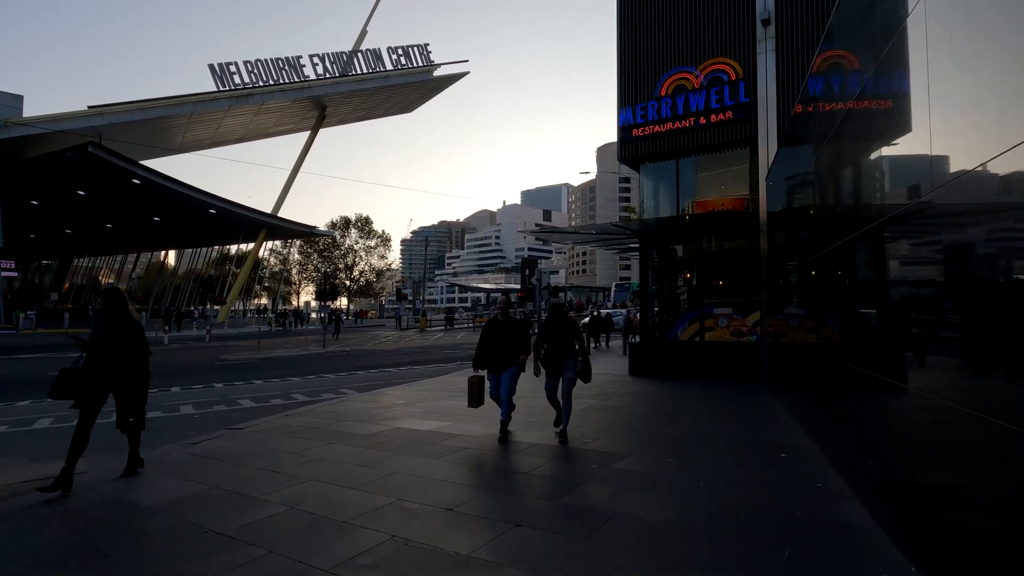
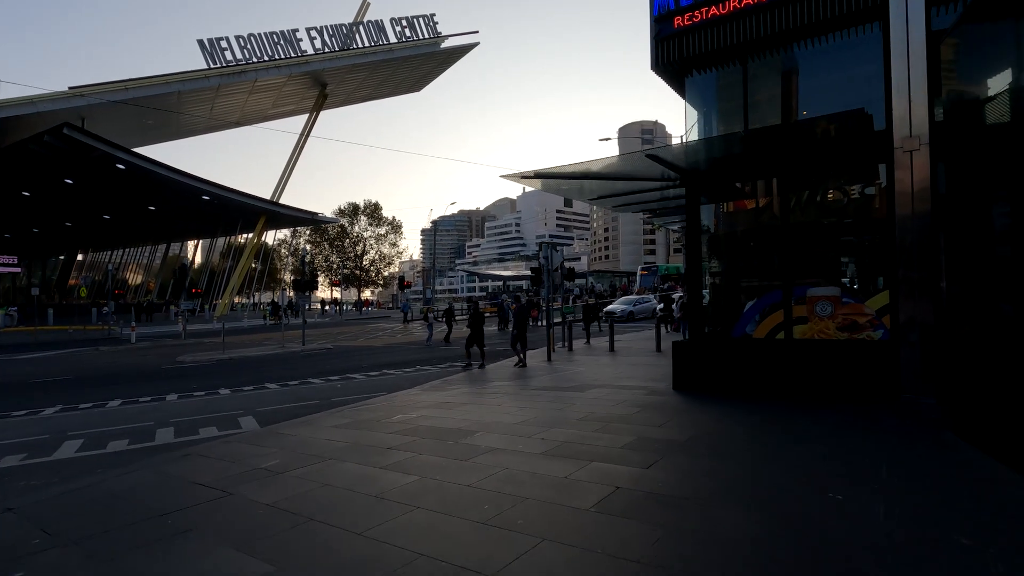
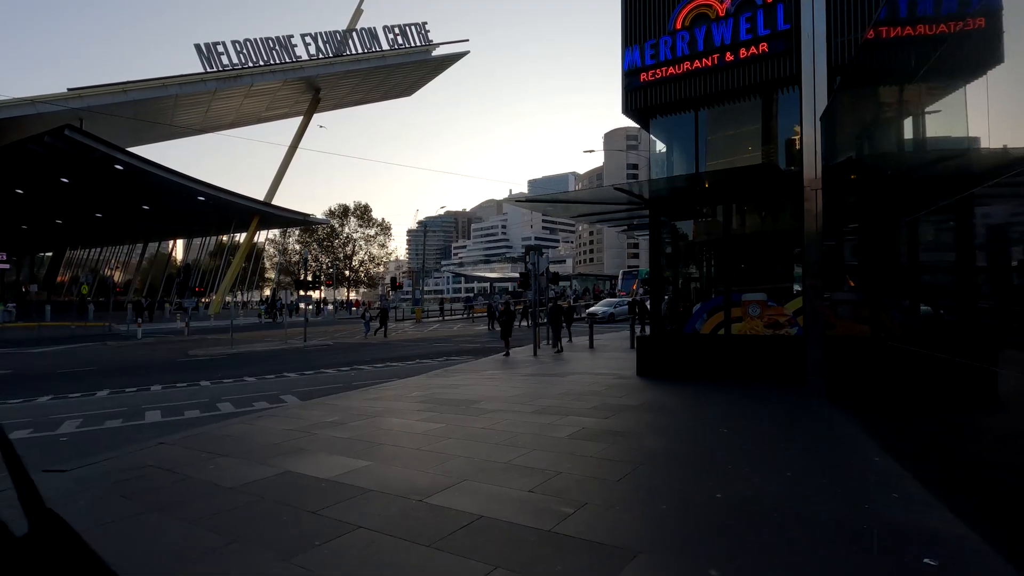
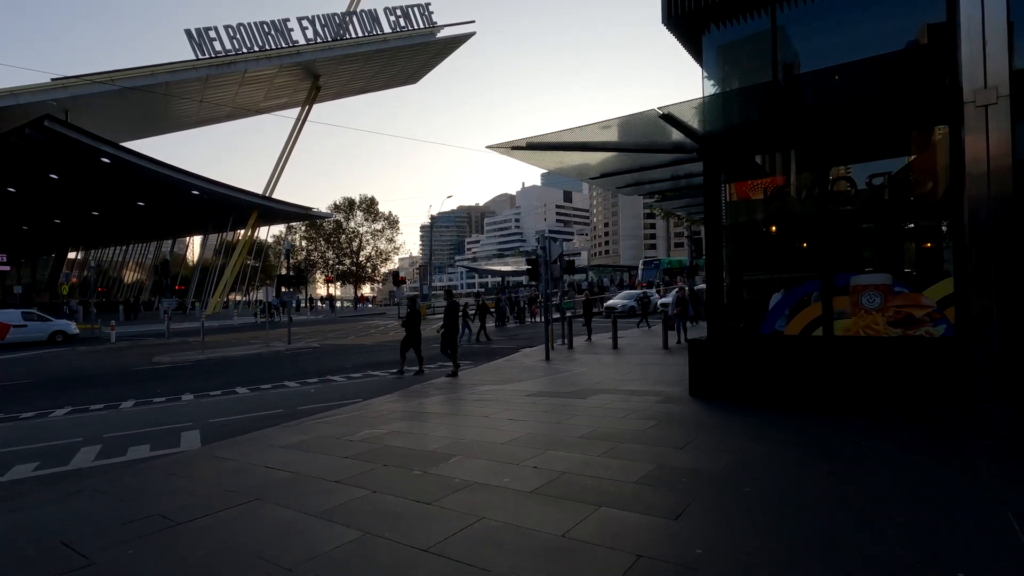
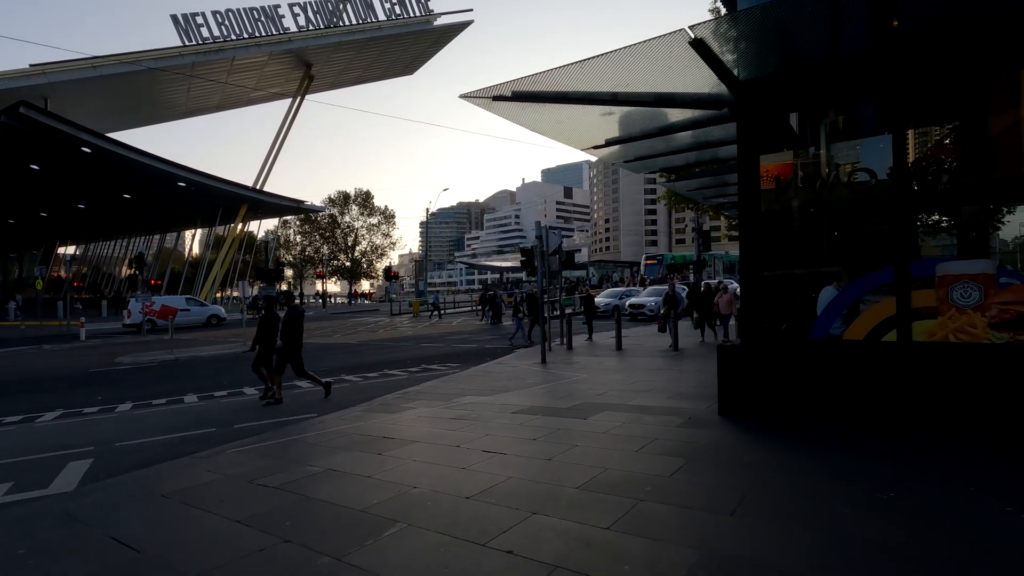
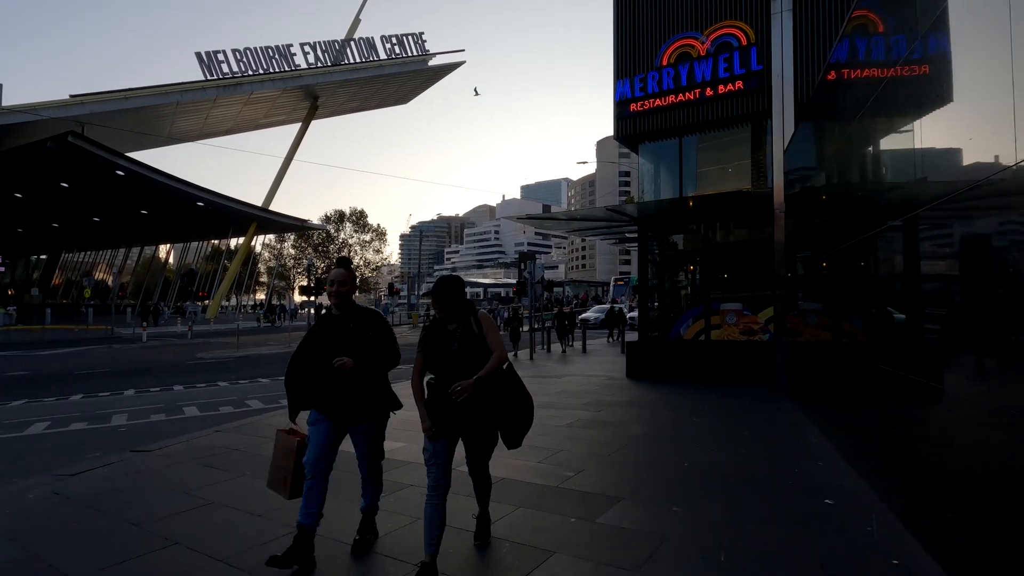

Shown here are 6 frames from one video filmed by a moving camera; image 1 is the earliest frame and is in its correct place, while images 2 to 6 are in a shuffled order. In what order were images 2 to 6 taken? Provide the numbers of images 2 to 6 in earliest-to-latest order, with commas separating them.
6, 3, 2, 4, 5
